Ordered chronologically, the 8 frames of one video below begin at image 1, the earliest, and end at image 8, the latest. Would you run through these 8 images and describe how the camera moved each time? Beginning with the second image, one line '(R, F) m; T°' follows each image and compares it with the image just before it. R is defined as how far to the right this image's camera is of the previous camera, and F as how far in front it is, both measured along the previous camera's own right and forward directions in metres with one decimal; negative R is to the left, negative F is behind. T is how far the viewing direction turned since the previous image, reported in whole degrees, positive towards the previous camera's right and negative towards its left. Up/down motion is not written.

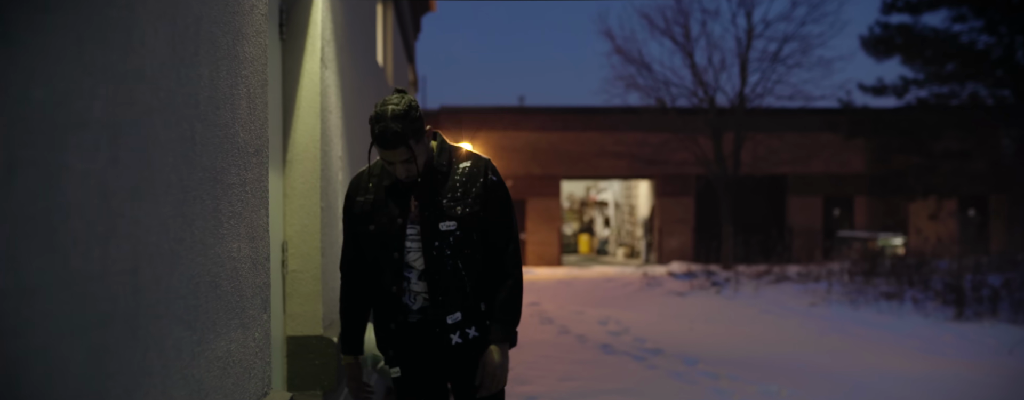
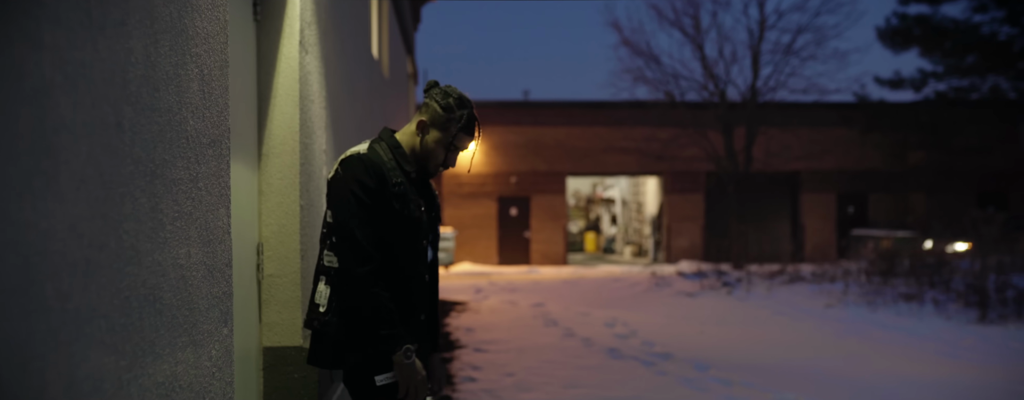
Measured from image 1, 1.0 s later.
(+0.1, +0.4) m; -1°
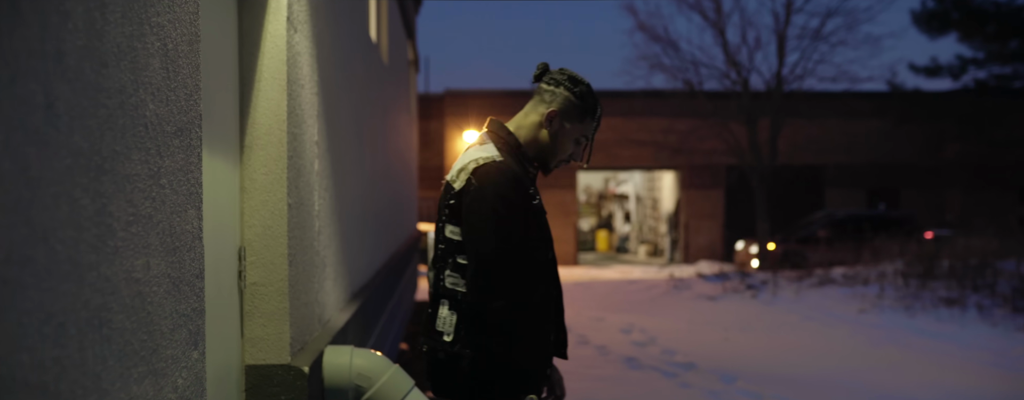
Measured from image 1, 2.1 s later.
(-0.1, +0.5) m; 0°
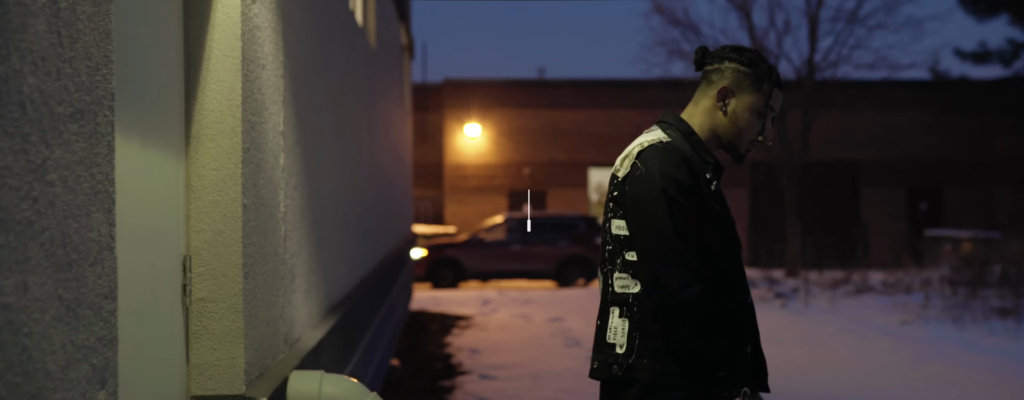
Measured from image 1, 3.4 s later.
(+0.1, +0.7) m; -1°
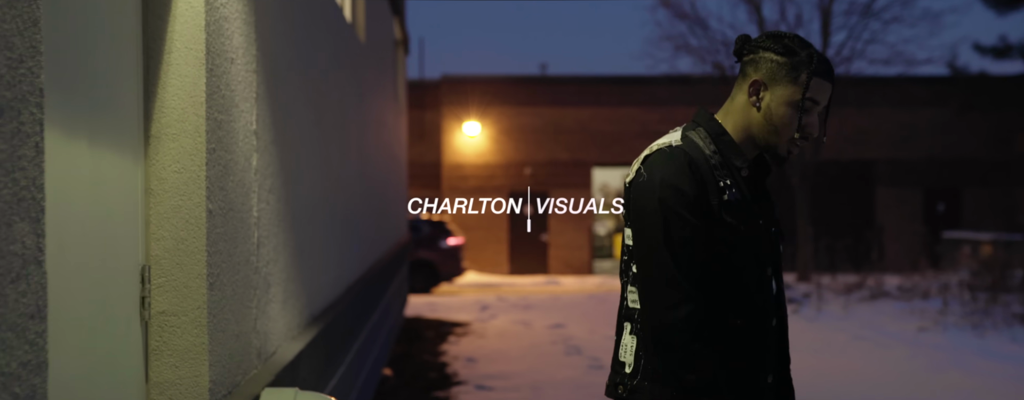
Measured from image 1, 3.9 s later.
(+0.1, +0.3) m; -1°
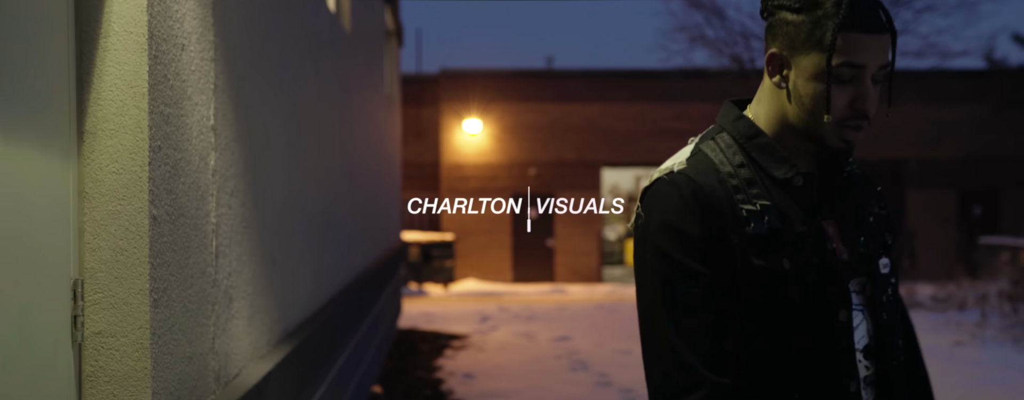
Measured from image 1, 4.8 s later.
(+0.1, +0.4) m; -2°
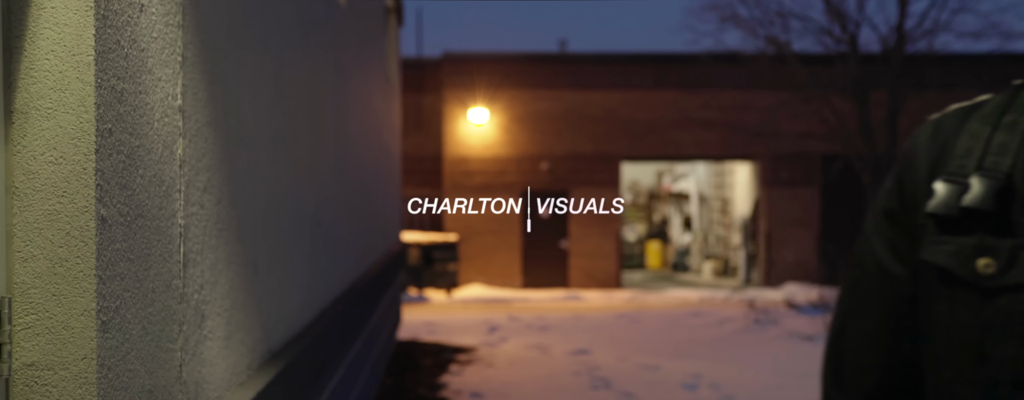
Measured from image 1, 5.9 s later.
(-0.2, +0.6) m; +1°
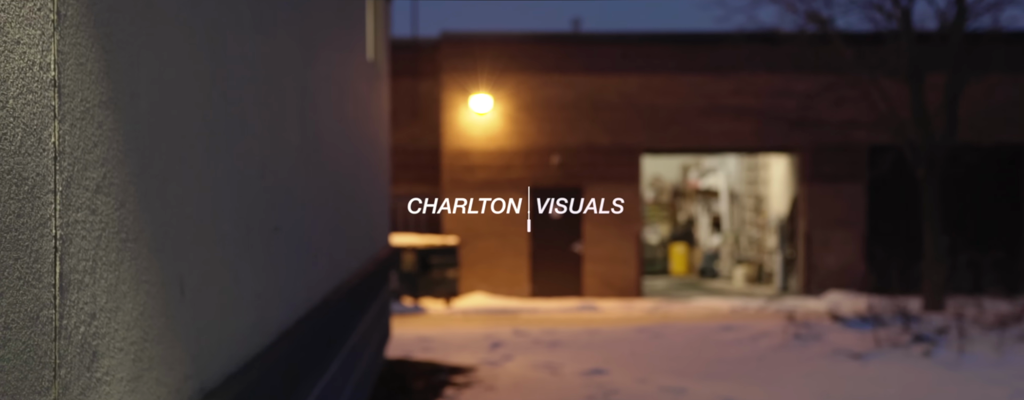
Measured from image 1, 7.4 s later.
(+0.1, +0.6) m; -2°
